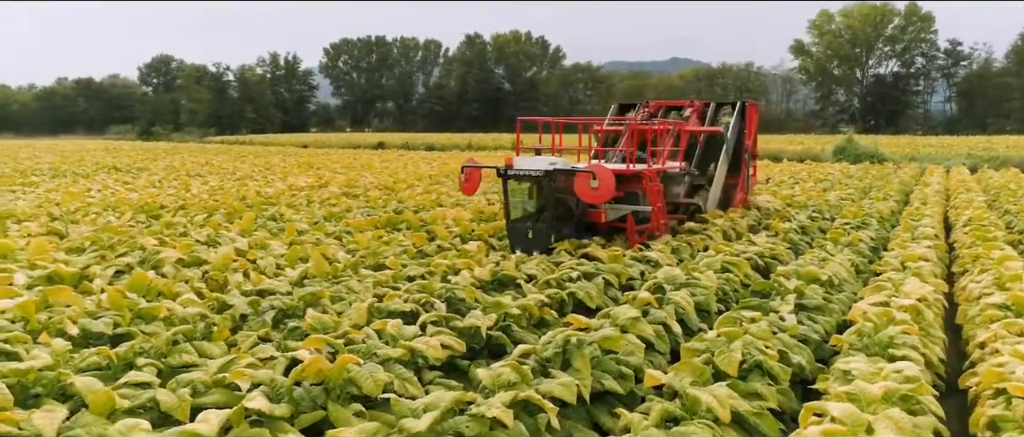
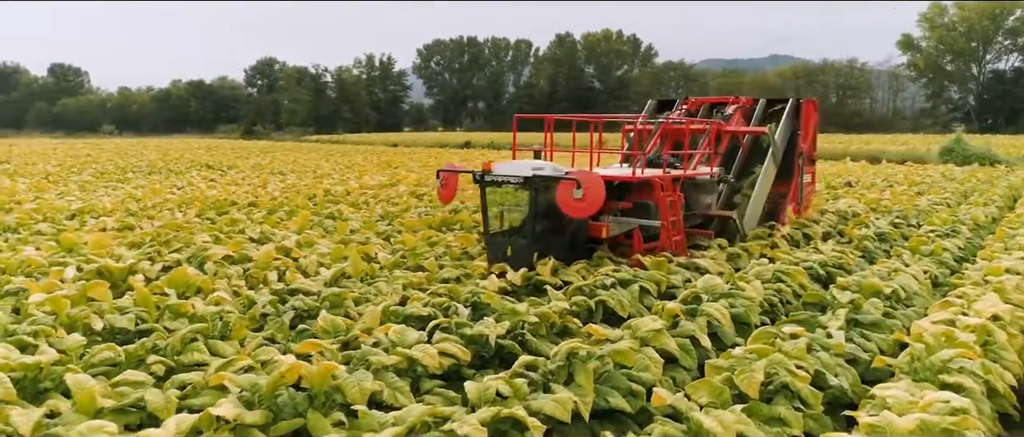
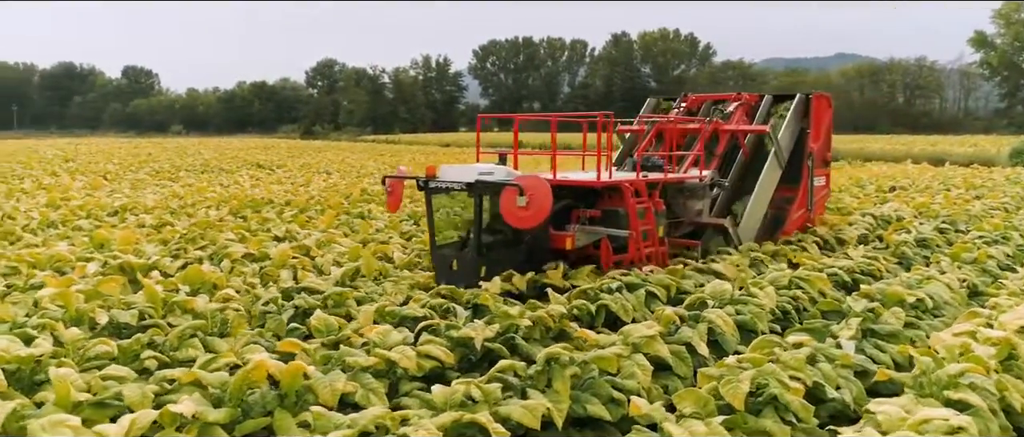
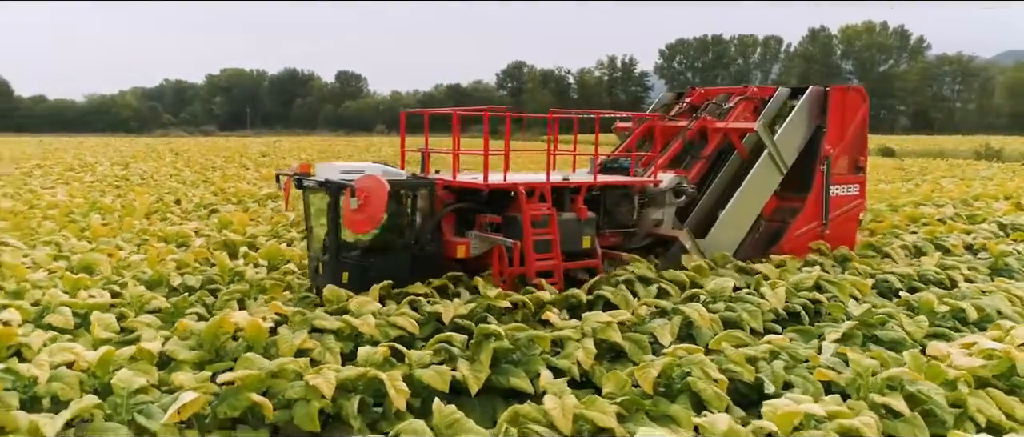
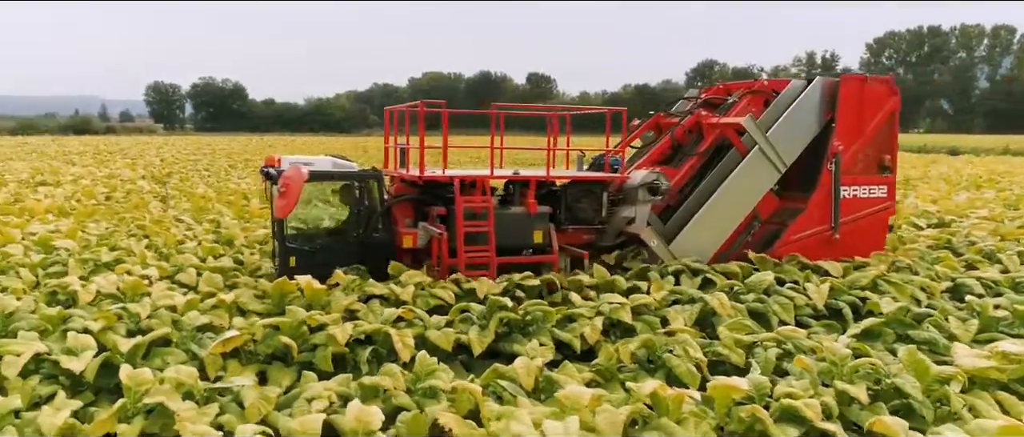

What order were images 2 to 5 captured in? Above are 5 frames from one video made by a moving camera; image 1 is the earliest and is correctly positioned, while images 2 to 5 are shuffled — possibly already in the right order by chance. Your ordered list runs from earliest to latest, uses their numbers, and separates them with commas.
2, 3, 4, 5
